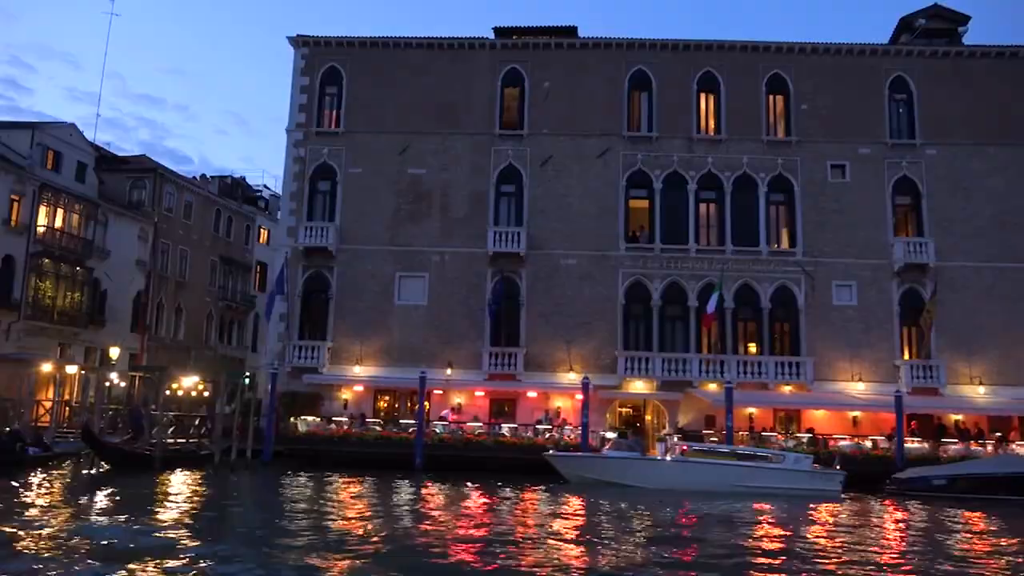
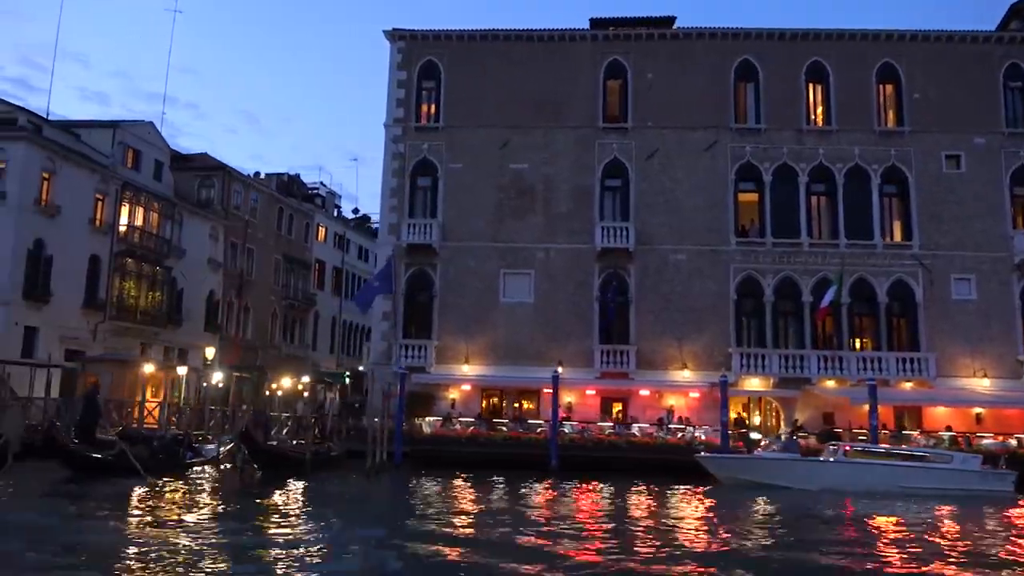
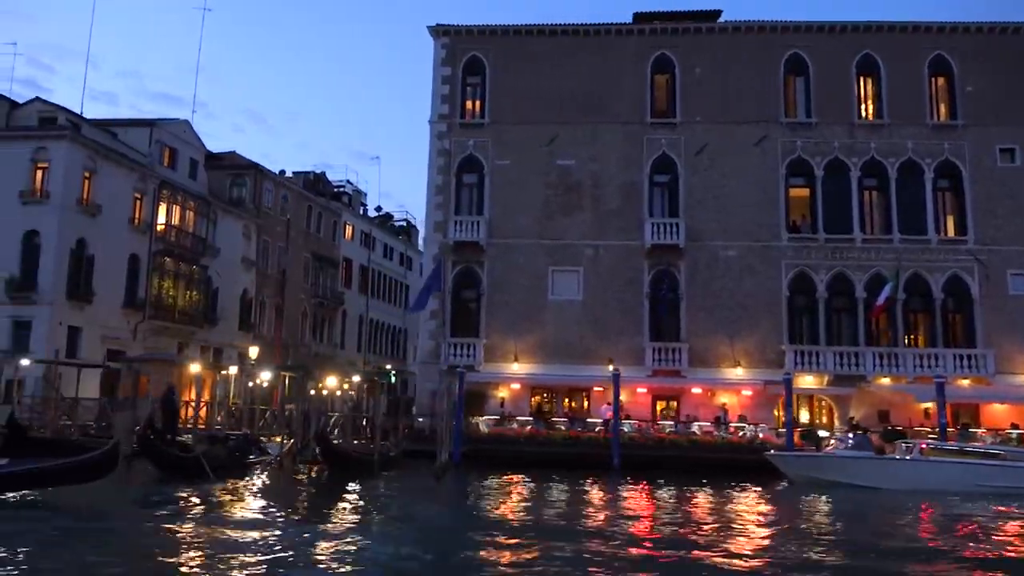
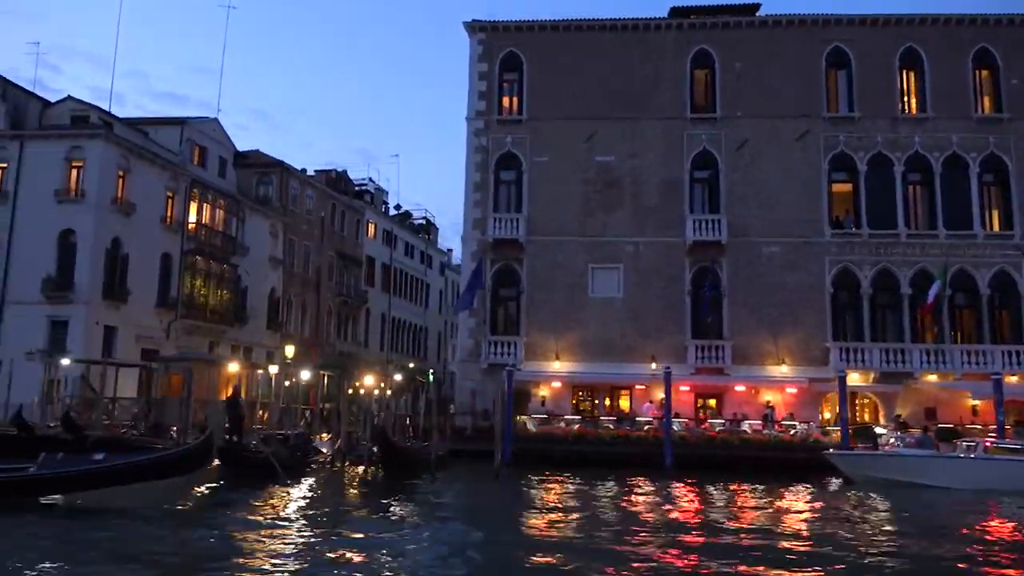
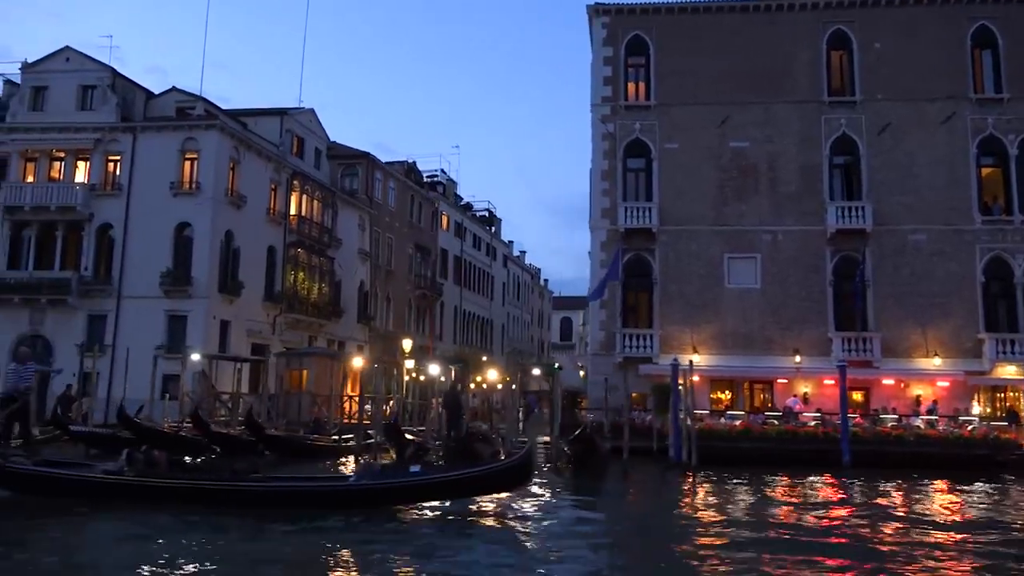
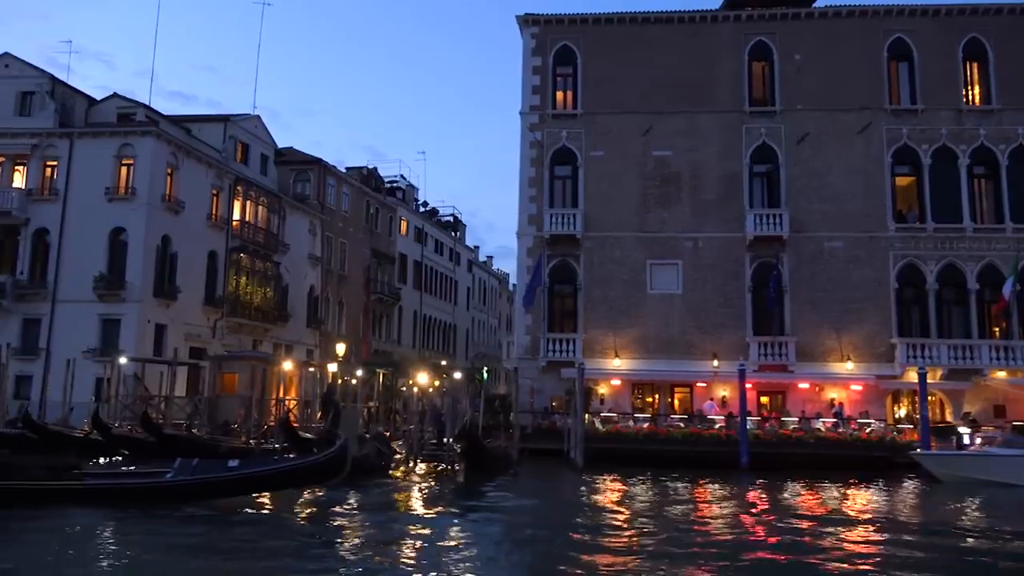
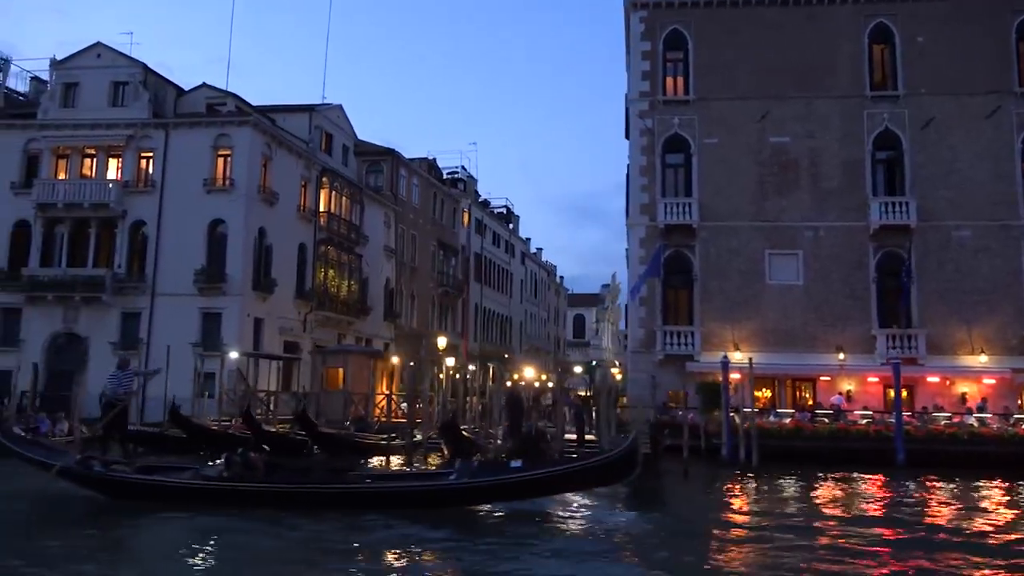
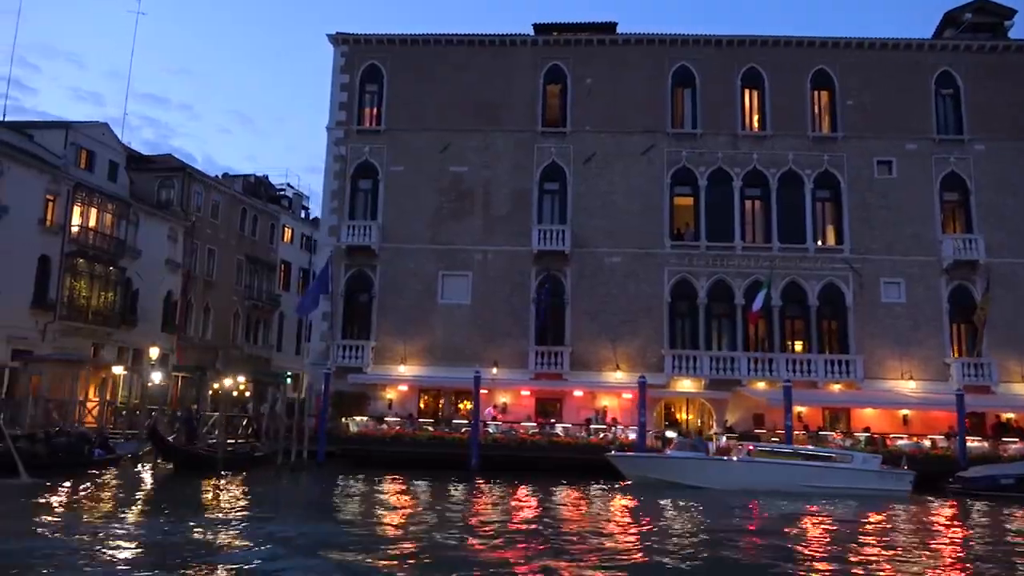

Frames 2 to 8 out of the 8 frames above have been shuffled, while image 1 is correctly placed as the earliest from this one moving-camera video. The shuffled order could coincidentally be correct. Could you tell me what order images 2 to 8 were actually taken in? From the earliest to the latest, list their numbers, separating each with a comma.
8, 2, 3, 4, 6, 5, 7
